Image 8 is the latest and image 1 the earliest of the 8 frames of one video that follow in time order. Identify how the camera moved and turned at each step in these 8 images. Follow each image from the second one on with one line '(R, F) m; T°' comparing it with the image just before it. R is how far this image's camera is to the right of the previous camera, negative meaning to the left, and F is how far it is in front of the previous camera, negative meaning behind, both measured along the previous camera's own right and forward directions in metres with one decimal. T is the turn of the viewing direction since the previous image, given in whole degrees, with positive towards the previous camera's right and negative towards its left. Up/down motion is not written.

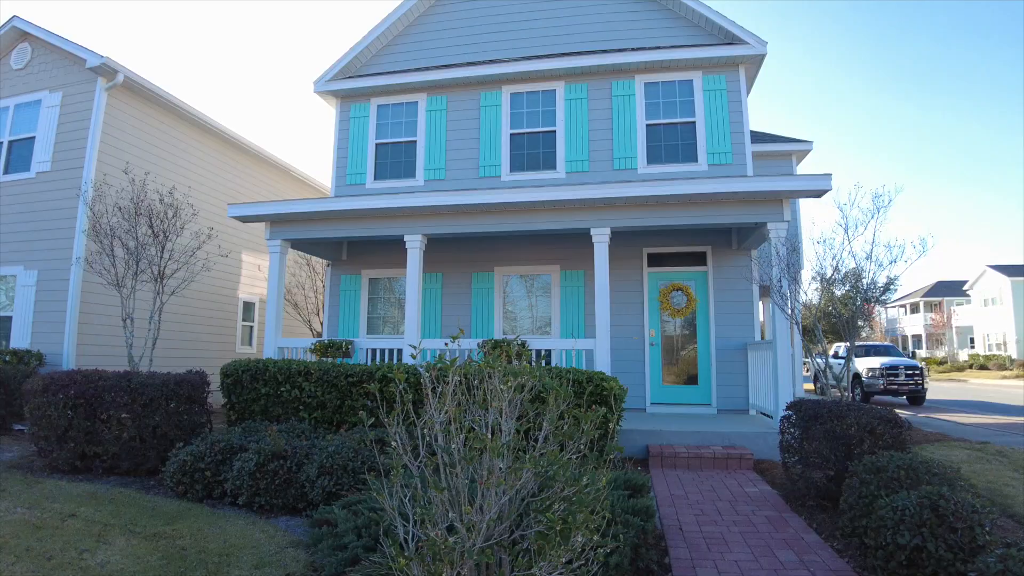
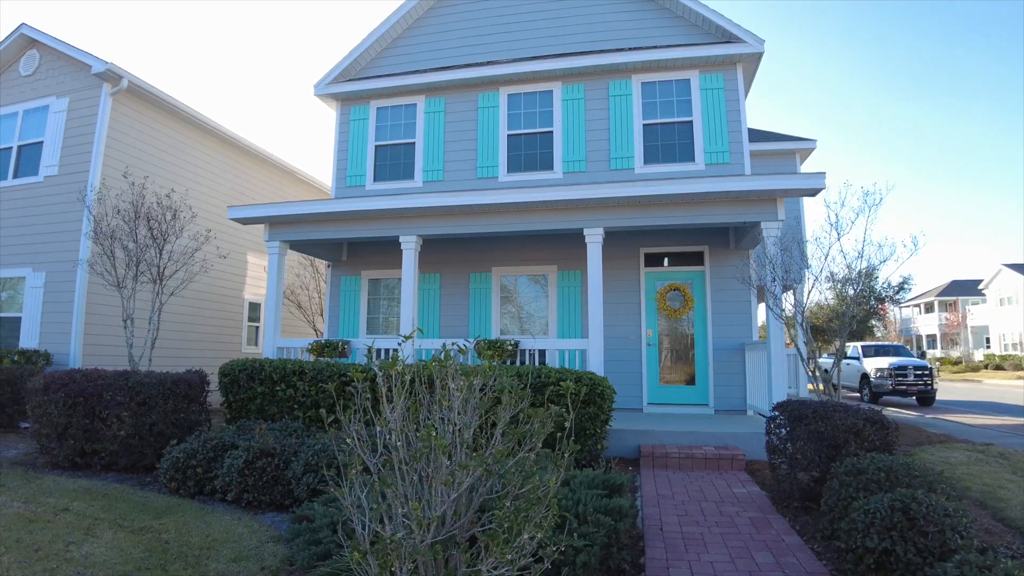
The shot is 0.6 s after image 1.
(+0.3, 0.0) m; -1°
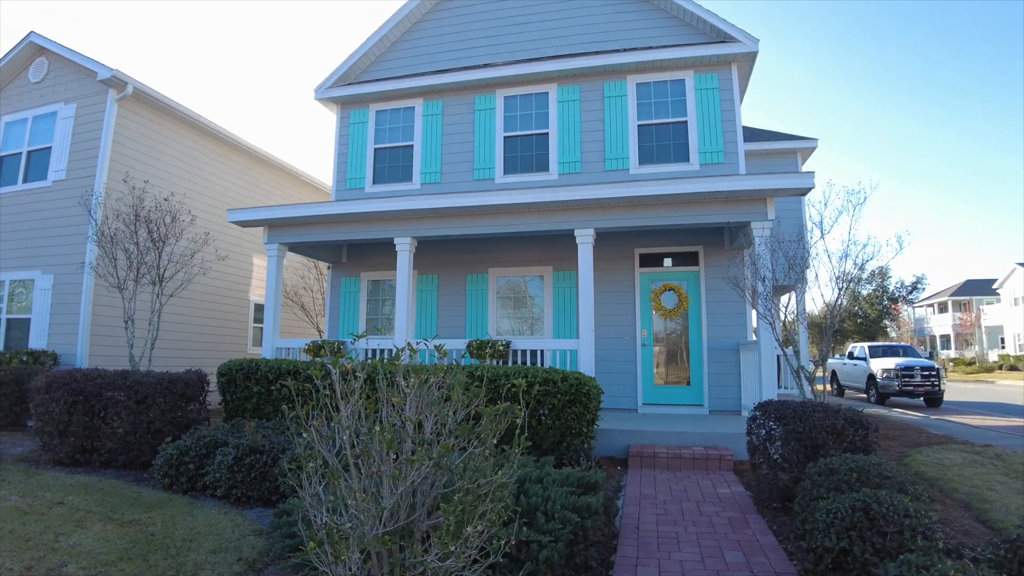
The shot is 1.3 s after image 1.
(+0.3, -0.1) m; -2°
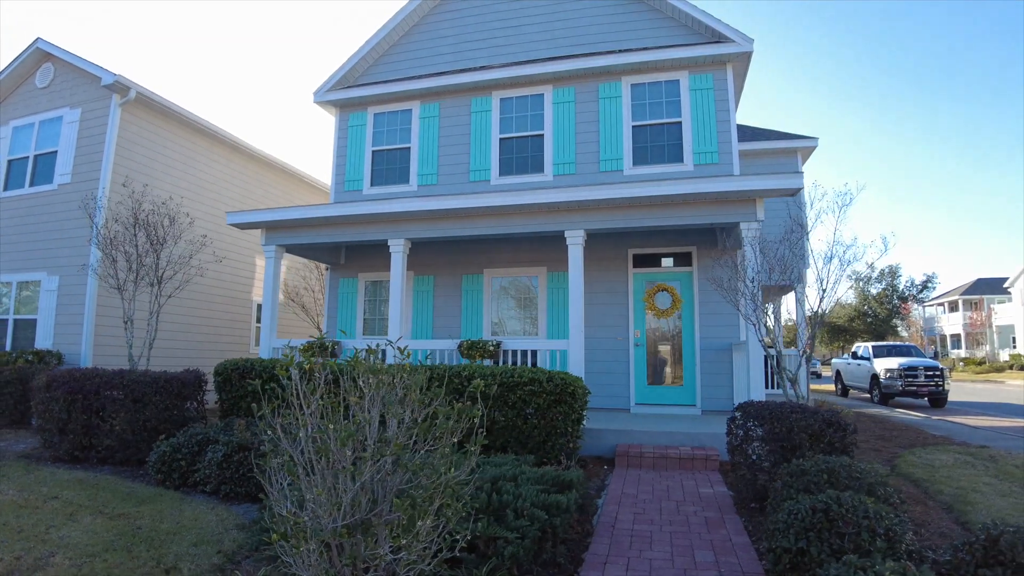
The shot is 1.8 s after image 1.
(+0.3, -0.1) m; -1°
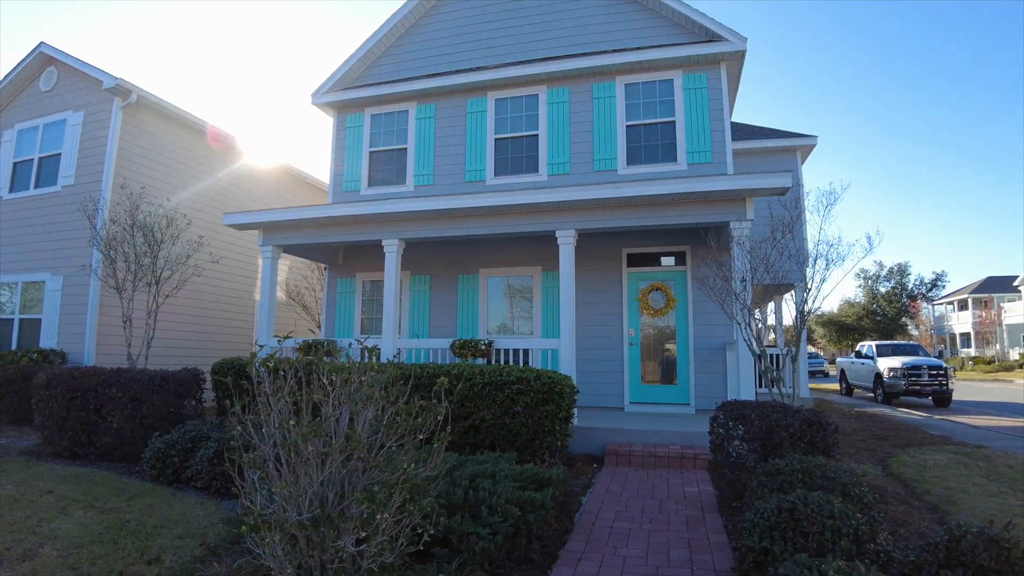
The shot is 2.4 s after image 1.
(+0.3, -0.1) m; -1°
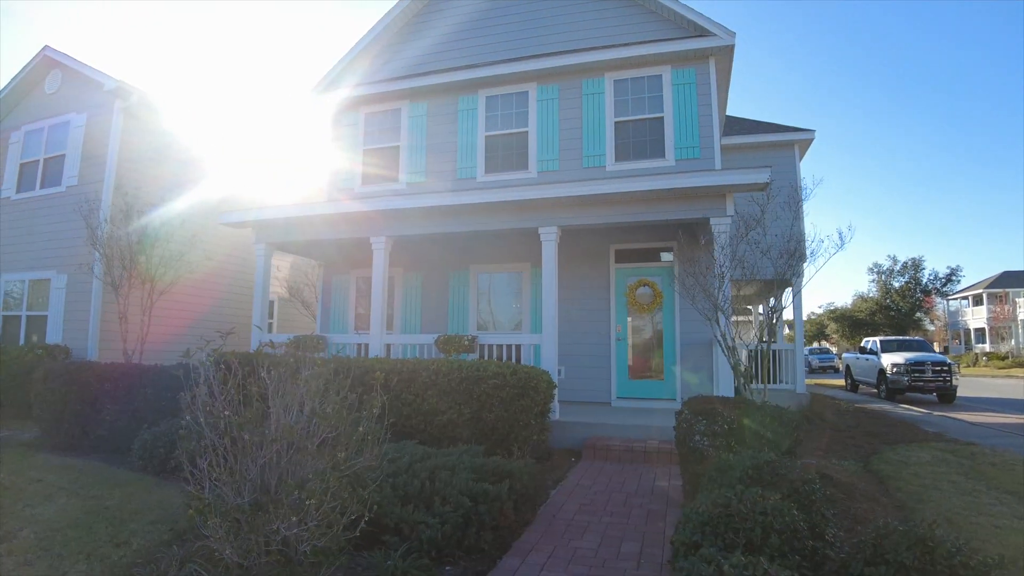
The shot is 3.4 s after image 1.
(+0.5, -0.1) m; -2°
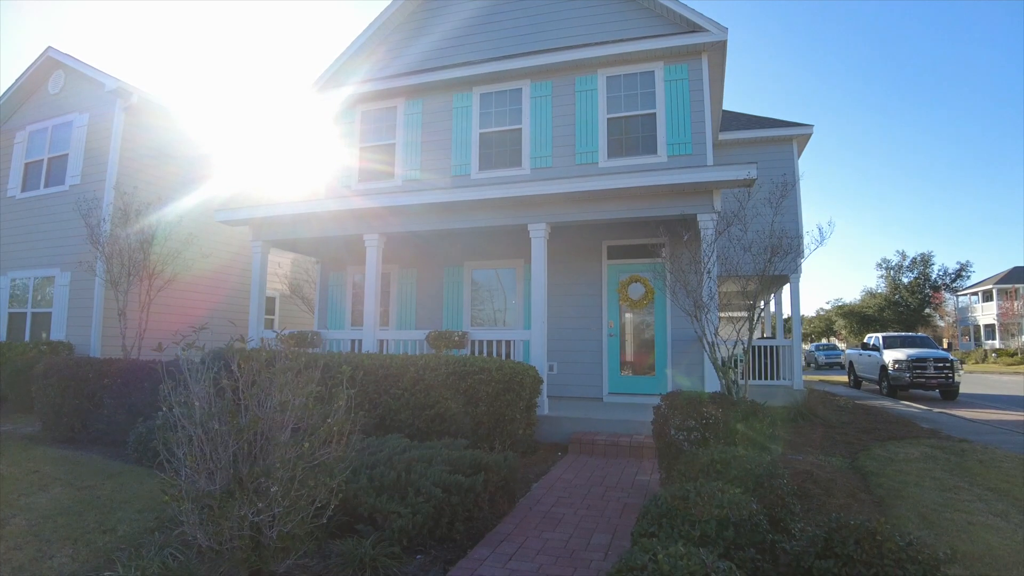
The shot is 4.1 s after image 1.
(+0.3, -0.1) m; -1°
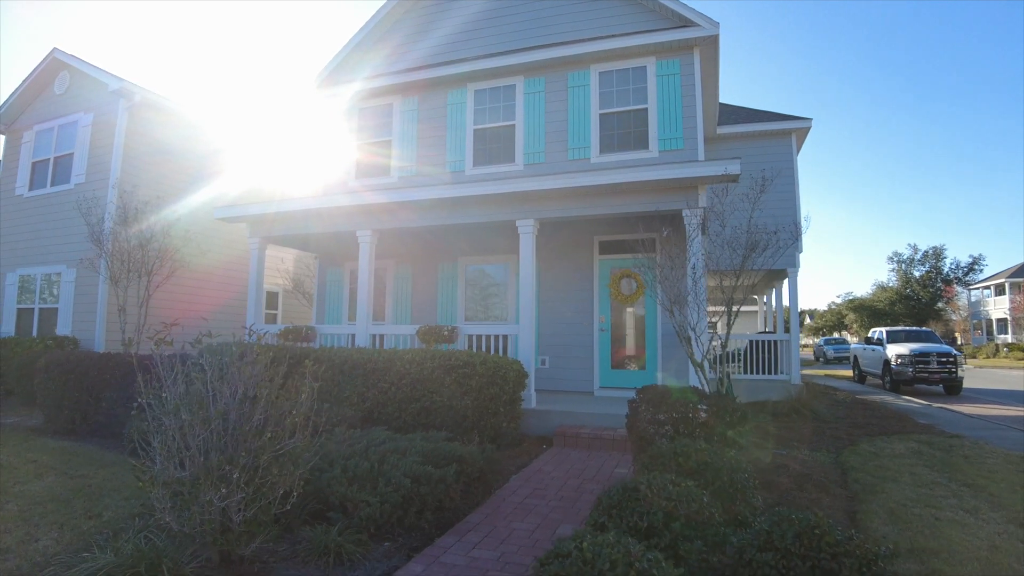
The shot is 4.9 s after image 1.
(+0.4, -0.1) m; -2°
